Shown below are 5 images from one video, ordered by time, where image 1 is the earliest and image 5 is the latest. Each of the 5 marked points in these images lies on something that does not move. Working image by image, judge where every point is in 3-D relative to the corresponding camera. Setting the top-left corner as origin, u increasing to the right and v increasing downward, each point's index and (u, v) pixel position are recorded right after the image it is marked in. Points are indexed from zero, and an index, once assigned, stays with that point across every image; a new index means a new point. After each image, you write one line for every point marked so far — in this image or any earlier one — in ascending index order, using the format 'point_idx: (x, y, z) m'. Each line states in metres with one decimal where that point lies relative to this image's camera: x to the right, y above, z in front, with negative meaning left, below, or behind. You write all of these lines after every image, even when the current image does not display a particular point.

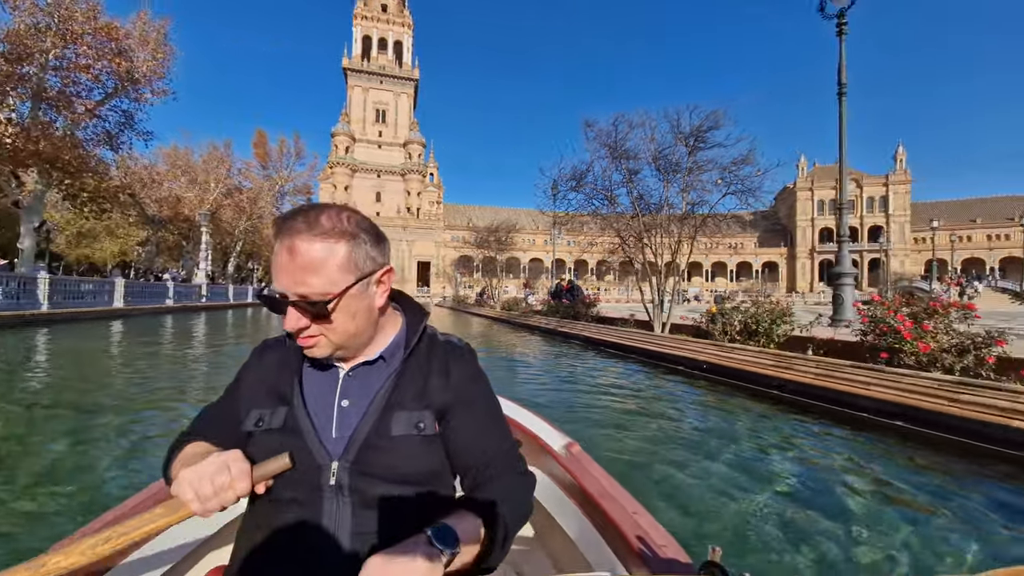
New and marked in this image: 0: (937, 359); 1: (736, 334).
0: (+5.6, -0.9, +5.5) m
1: (+4.4, -0.9, +8.3) m
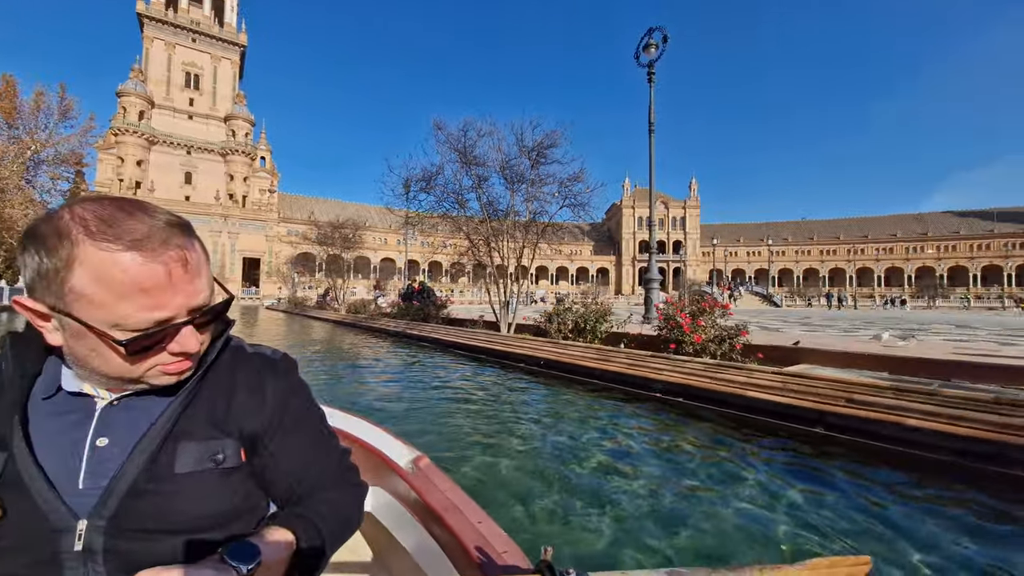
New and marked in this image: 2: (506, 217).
0: (+3.2, -1.0, +6.9) m
1: (+1.2, -1.0, +9.2) m
2: (-0.2, +2.1, +12.3) m
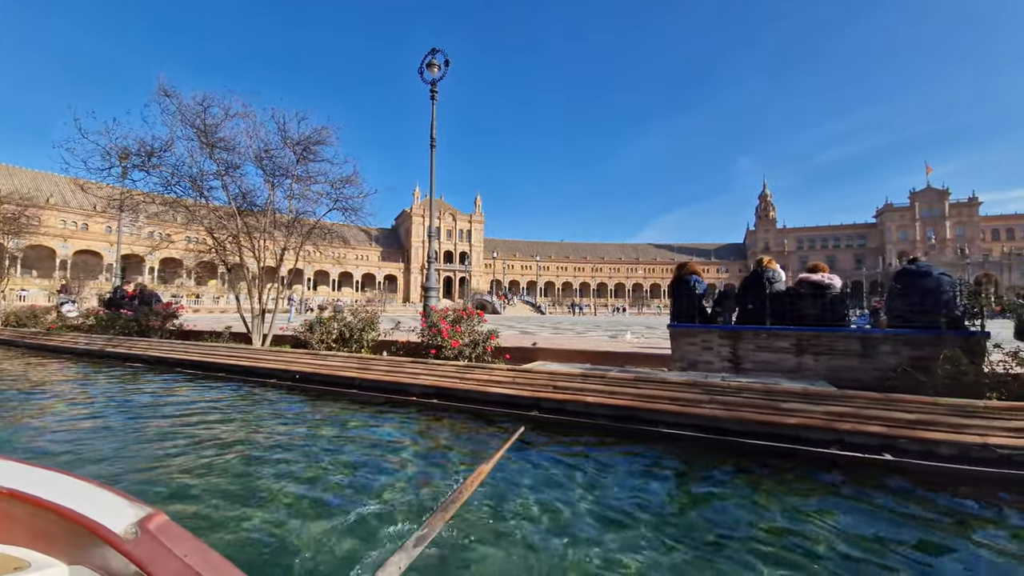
0: (-0.9, -1.1, +7.6) m
1: (-3.8, -1.1, +8.7) m
2: (-6.5, +2.0, +10.7) m
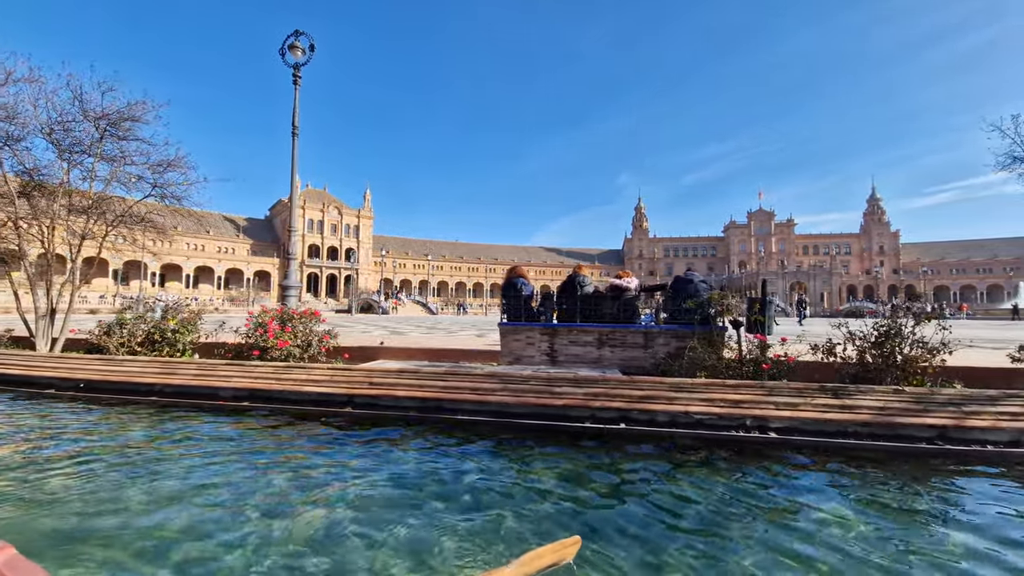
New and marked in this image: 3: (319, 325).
0: (-3.9, -1.1, +7.3) m
1: (-6.9, -1.1, +7.7) m
2: (-10.0, +2.1, +9.1) m
3: (-3.8, -0.7, +8.1) m
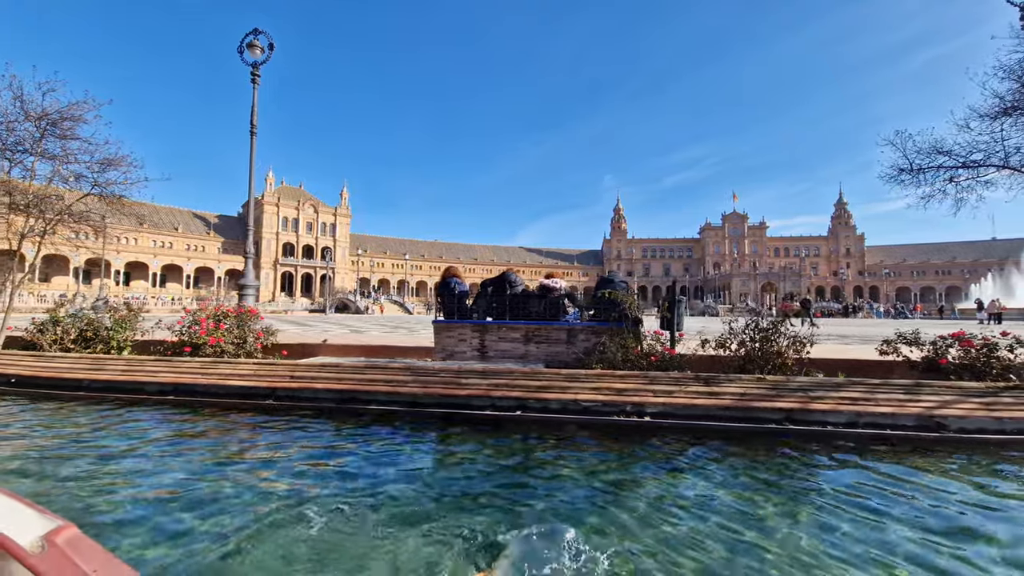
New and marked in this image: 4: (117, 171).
0: (-5.2, -1.1, +7.6) m
1: (-8.3, -1.0, +7.8) m
2: (-11.4, +2.1, +9.1) m
3: (-5.1, -0.7, +8.3) m
4: (-8.8, +2.6, +9.3) m
